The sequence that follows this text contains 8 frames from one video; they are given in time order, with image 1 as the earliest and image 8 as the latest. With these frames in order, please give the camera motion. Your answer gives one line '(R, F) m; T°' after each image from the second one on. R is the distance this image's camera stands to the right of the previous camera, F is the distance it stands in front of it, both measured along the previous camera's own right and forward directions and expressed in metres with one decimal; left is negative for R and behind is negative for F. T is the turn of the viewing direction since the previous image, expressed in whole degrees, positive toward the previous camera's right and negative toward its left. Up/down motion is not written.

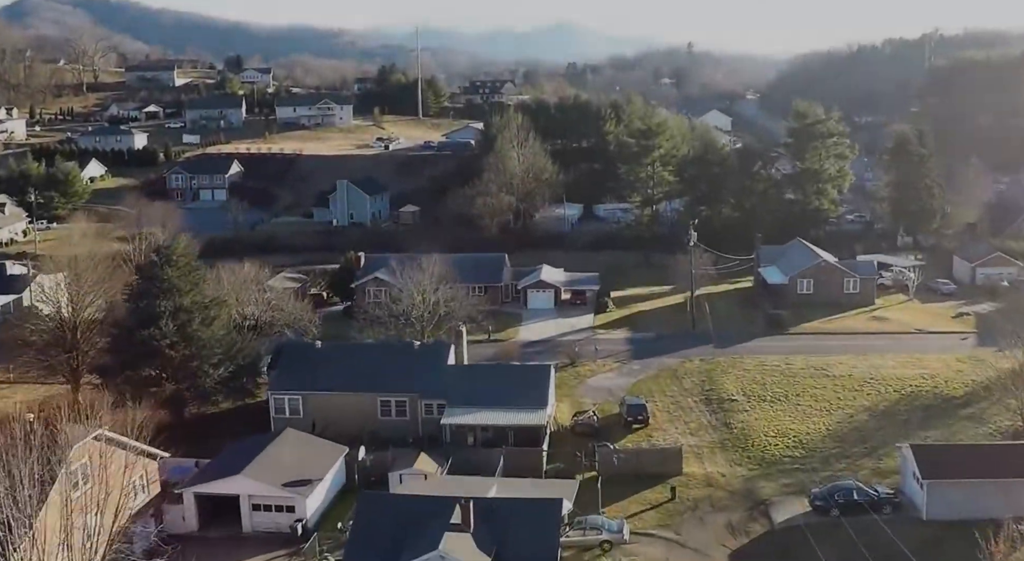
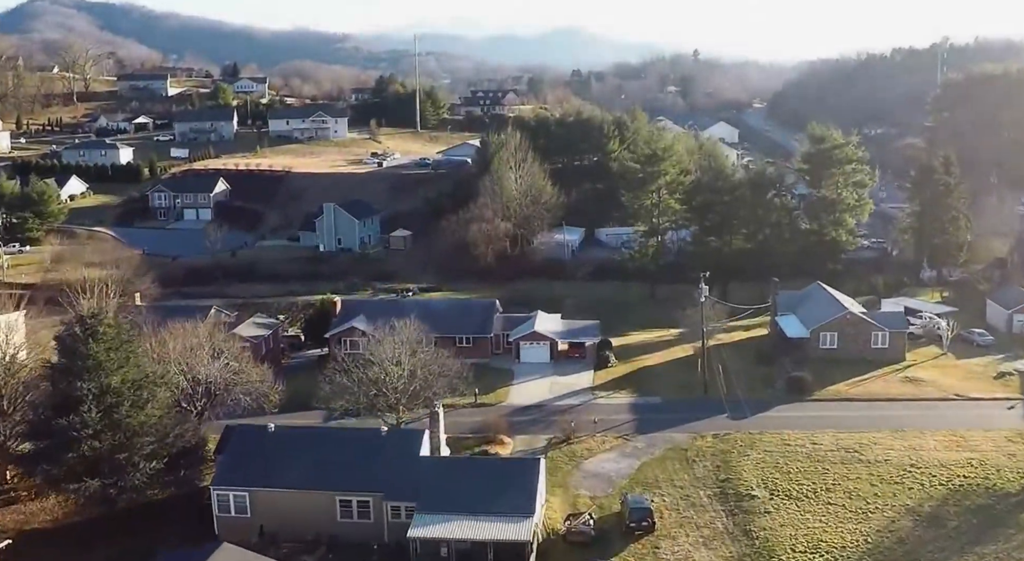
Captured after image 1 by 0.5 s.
(+0.2, +1.8) m; 0°
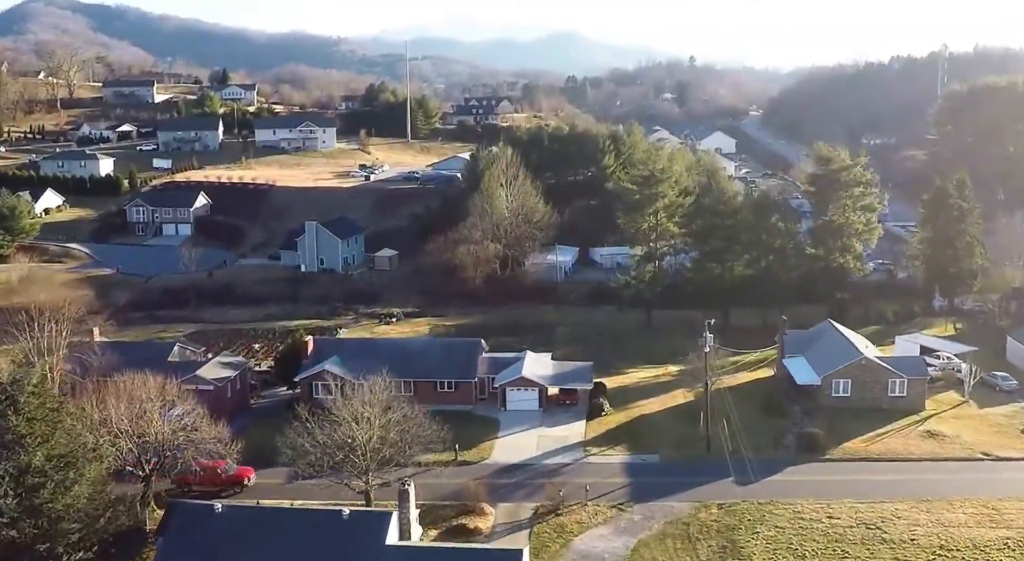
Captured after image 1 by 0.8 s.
(+0.1, +1.3) m; 0°
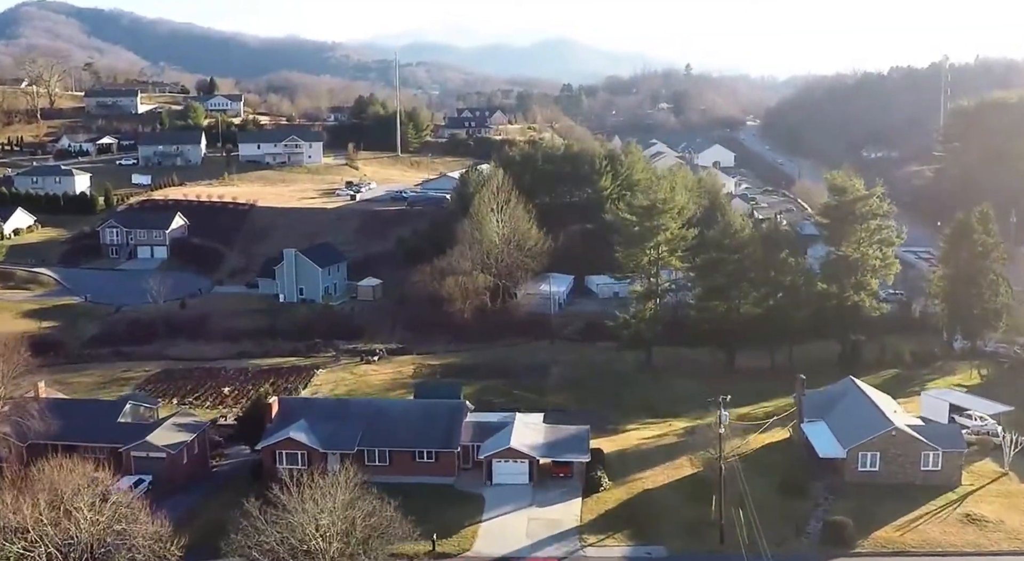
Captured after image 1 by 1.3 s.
(+0.1, +1.7) m; 0°
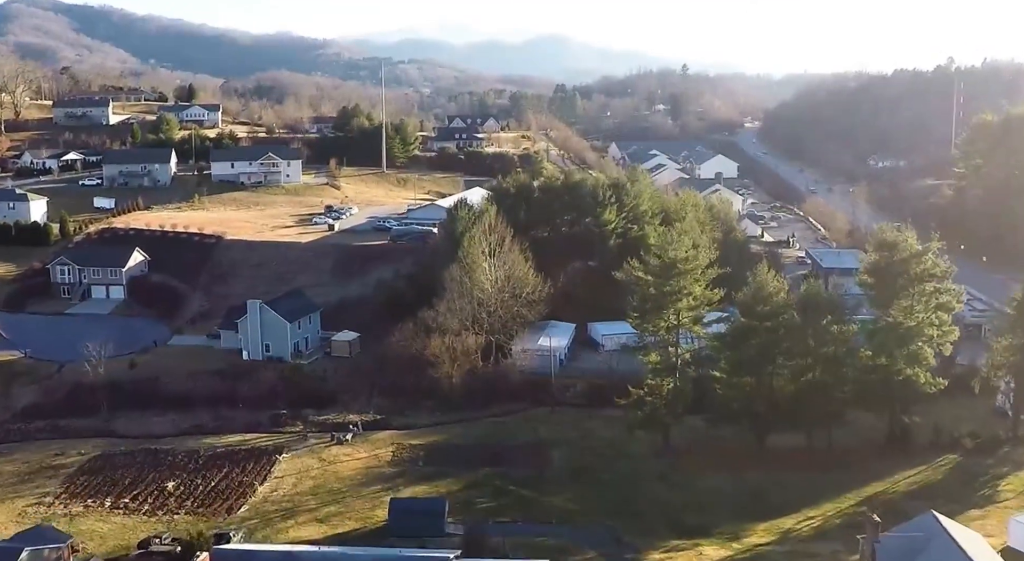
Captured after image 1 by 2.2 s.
(0.0, +3.2) m; 0°
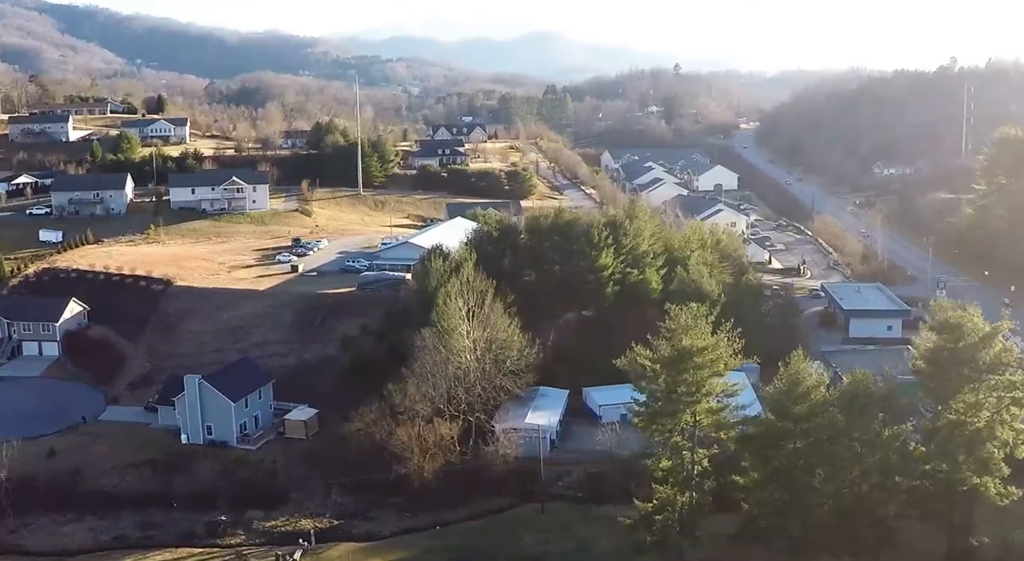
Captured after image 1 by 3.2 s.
(+0.2, +3.5) m; 0°
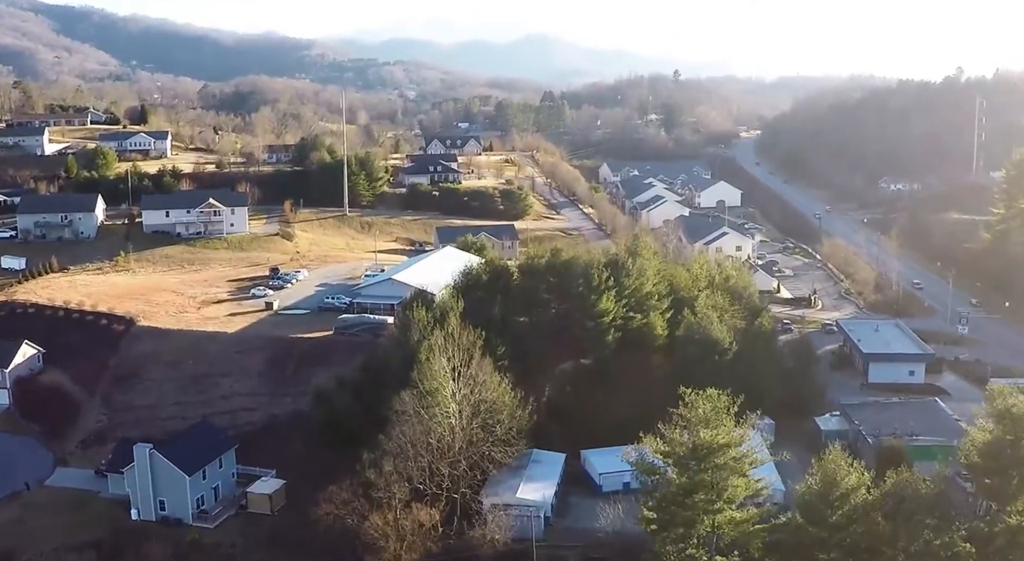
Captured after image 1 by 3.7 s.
(+0.1, +2.3) m; 0°
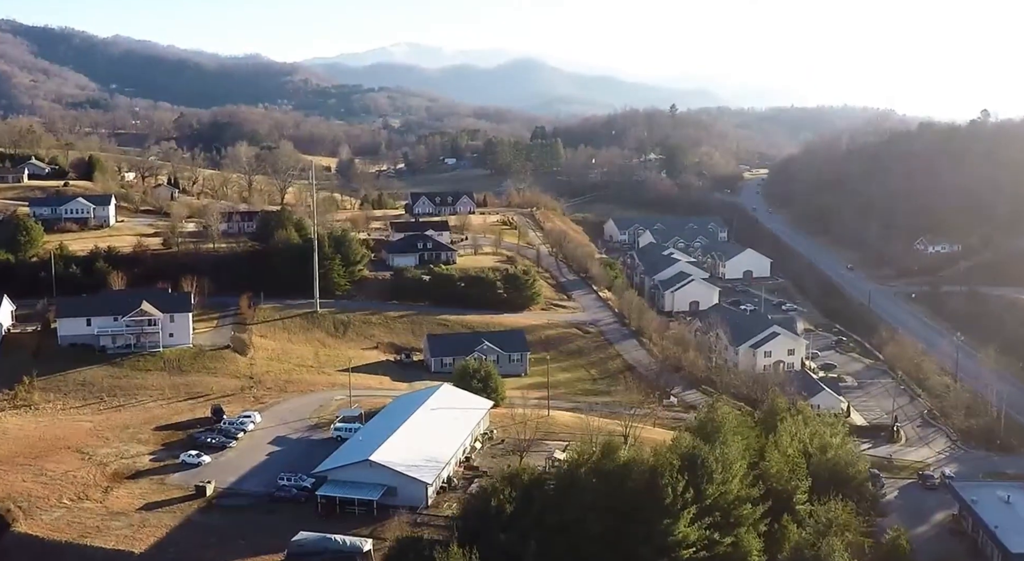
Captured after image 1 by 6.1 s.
(-0.8, +7.5) m; +1°
